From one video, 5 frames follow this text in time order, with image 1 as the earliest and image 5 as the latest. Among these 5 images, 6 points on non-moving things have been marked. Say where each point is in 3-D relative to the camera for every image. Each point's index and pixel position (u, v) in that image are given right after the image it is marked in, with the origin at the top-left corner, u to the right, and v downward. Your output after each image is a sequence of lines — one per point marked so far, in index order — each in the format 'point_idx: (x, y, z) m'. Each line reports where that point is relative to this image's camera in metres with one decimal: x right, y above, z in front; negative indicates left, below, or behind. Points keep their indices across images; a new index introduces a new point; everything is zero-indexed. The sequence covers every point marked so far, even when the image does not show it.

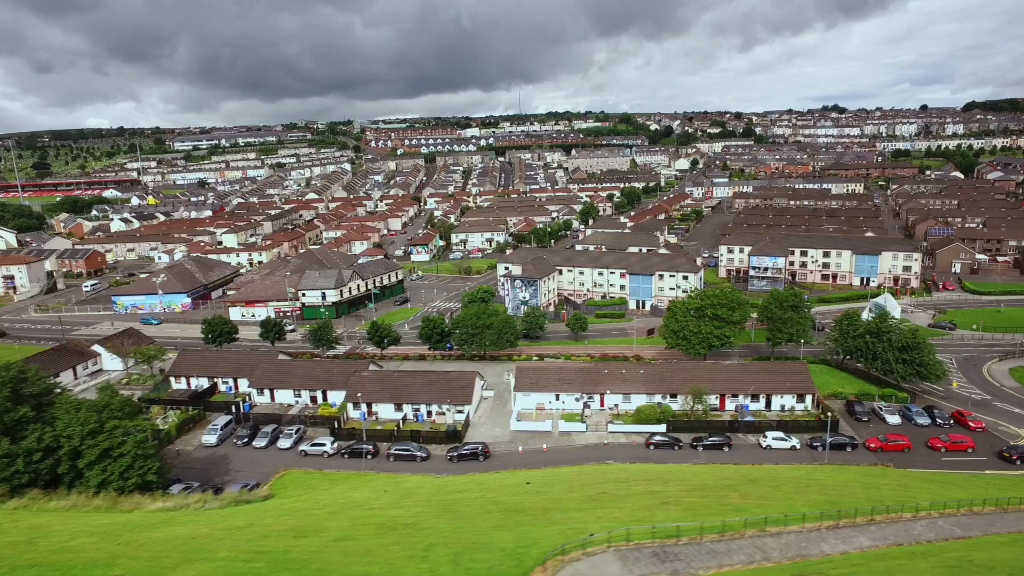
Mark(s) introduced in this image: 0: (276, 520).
0: (-5.4, -5.4, +13.2) m
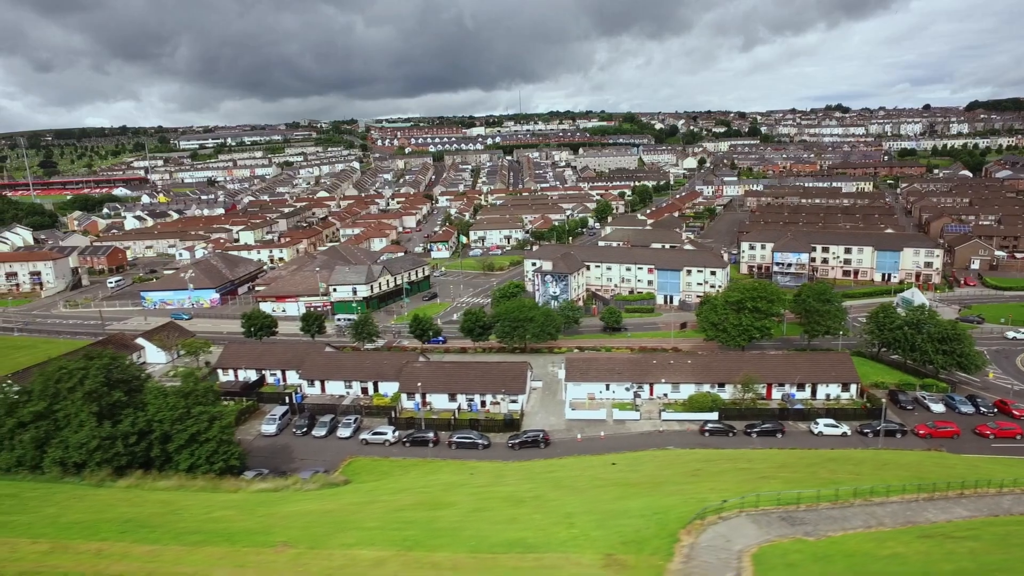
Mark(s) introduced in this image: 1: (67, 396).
0: (-2.8, -5.0, +13.8) m
1: (-14.0, -3.4, +17.8) m
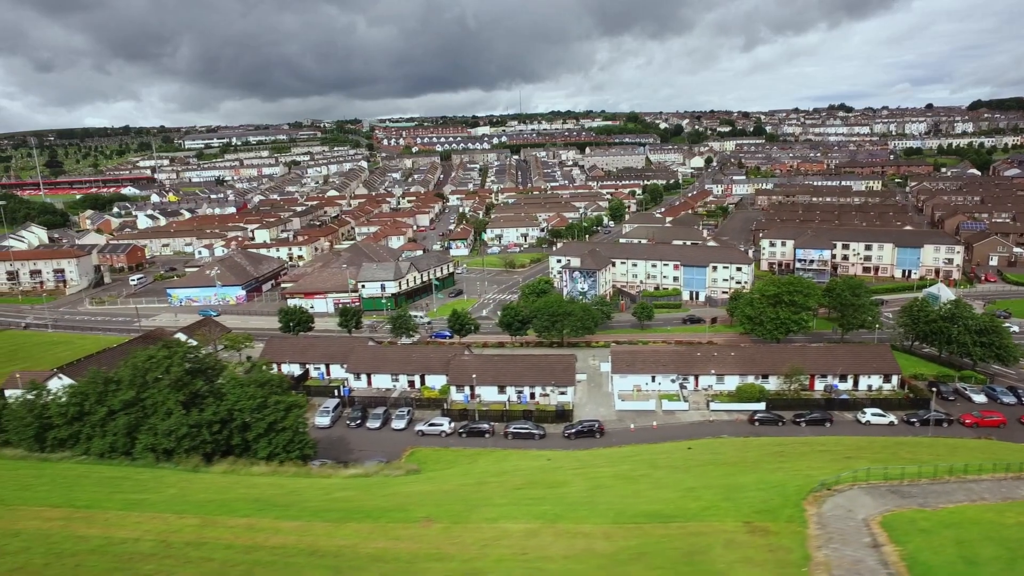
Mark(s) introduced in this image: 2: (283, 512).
0: (-0.3, -4.7, +14.3) m
1: (-11.5, -3.1, +18.3) m
2: (-4.5, -4.4, +11.2) m
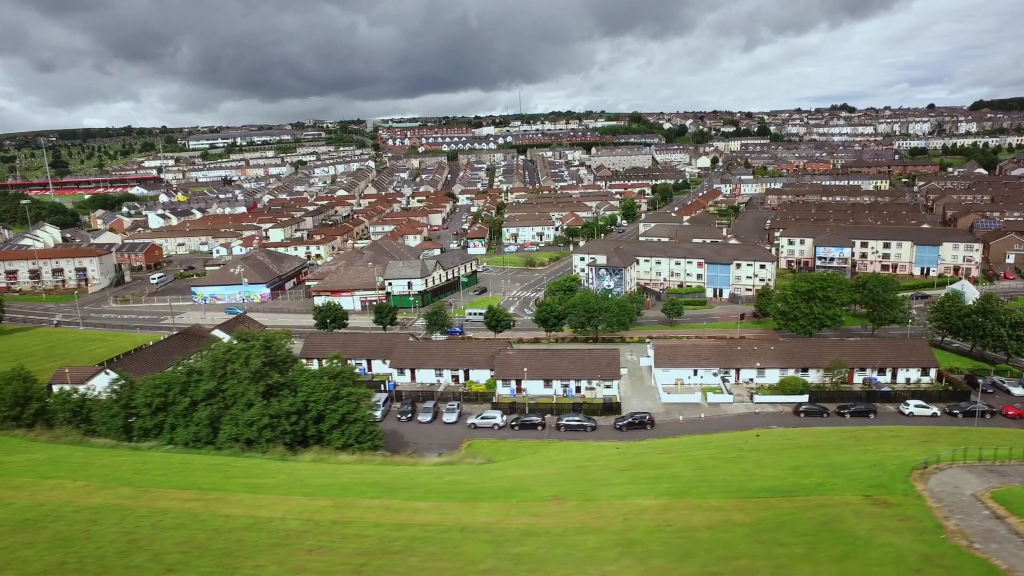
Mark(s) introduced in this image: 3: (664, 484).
0: (+2.0, -4.5, +14.8) m
1: (-9.1, -2.8, +18.8) m
2: (-2.1, -4.1, +11.7) m
3: (+3.0, -3.9, +11.5) m
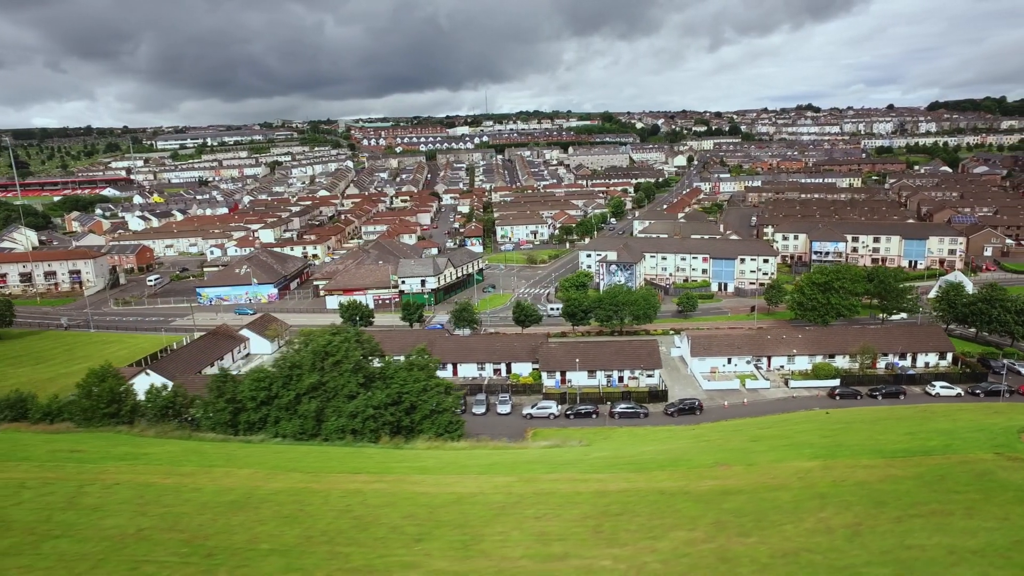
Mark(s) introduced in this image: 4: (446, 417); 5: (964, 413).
0: (+5.2, -4.2, +15.8) m
1: (-6.2, -2.7, +19.2) m
2: (+1.2, -3.9, +12.5) m
3: (+6.3, -3.6, +12.6) m
4: (-2.2, -4.4, +20.0) m
5: (+13.2, -3.7, +16.9) m
